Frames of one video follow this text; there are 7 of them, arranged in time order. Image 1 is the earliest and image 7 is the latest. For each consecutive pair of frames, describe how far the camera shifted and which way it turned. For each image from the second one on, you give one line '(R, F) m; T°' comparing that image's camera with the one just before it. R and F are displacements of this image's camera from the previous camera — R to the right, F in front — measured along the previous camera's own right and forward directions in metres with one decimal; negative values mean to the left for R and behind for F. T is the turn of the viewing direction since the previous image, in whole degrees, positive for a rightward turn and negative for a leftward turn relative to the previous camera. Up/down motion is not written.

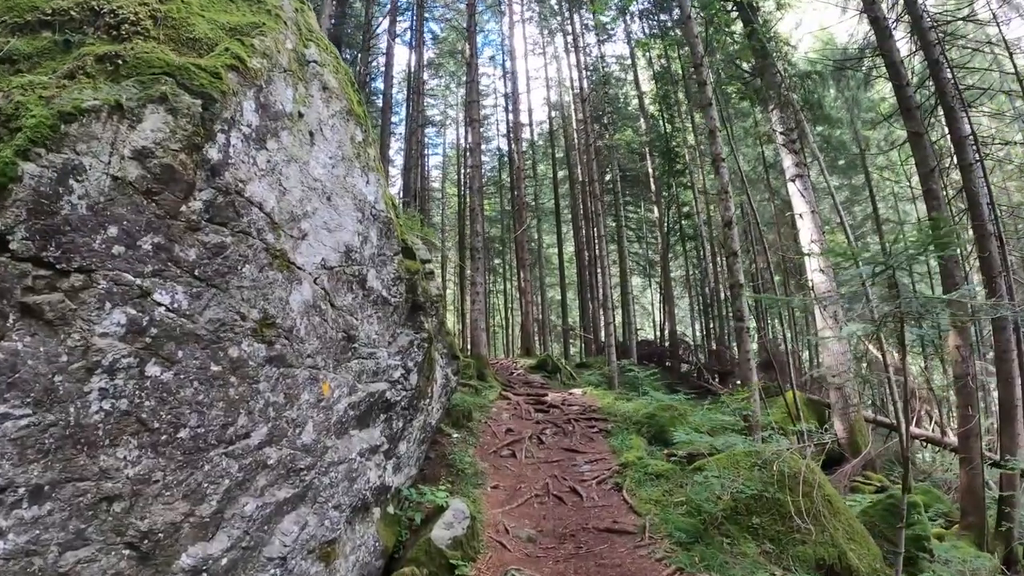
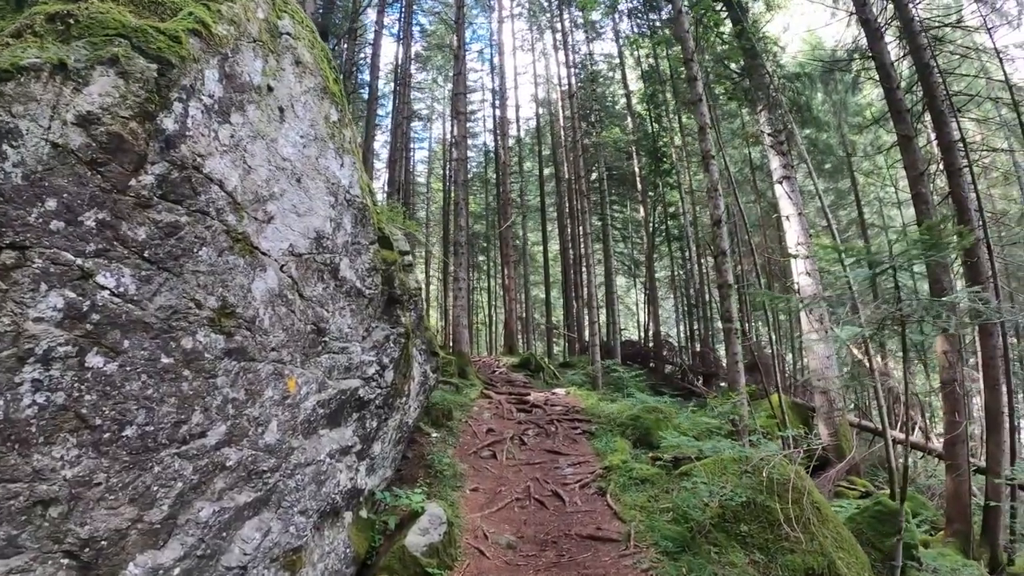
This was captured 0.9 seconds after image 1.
(0.0, +0.3) m; +2°
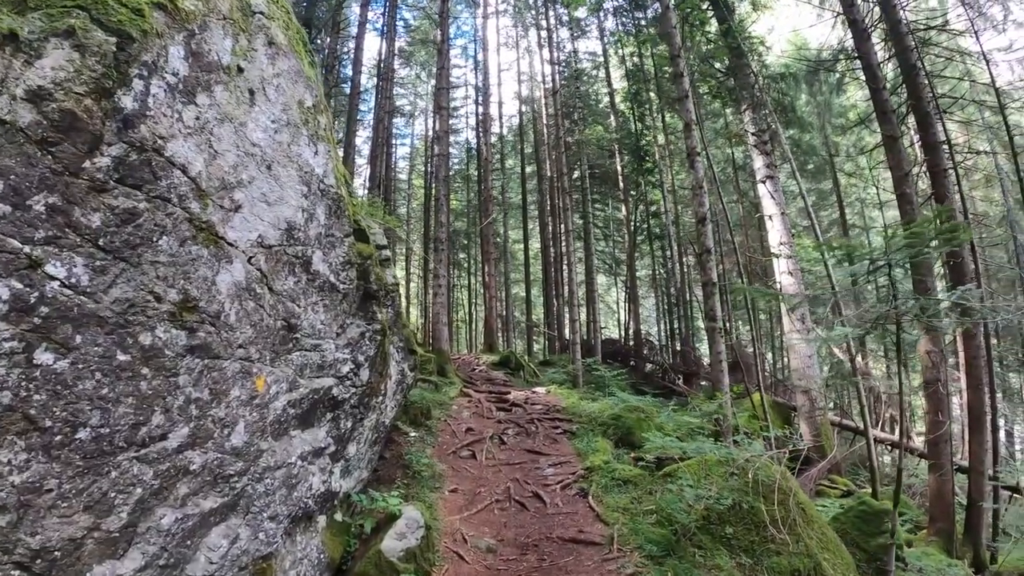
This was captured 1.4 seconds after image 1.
(0.0, +0.2) m; +2°
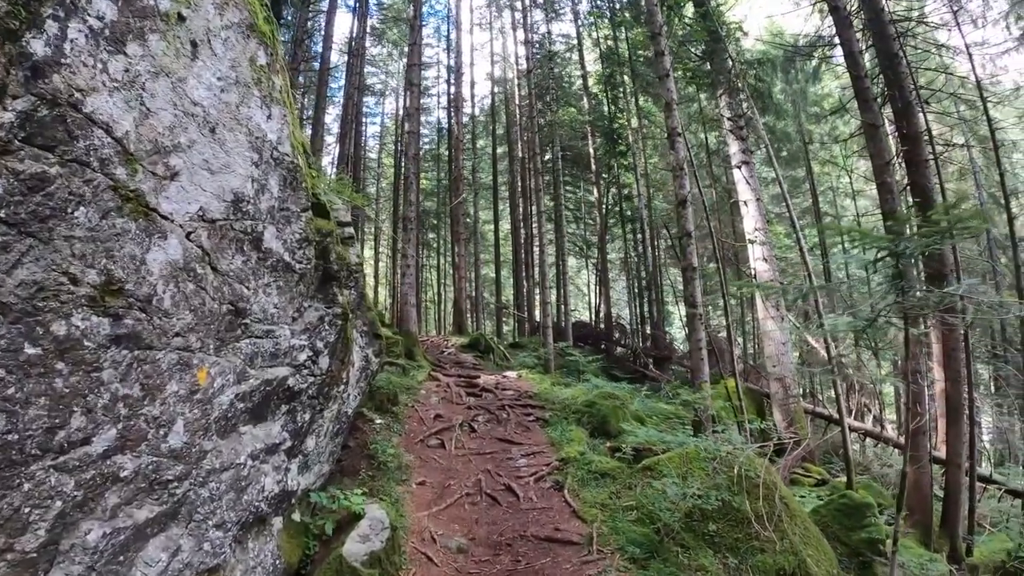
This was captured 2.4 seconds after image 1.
(-0.1, +0.4) m; +3°
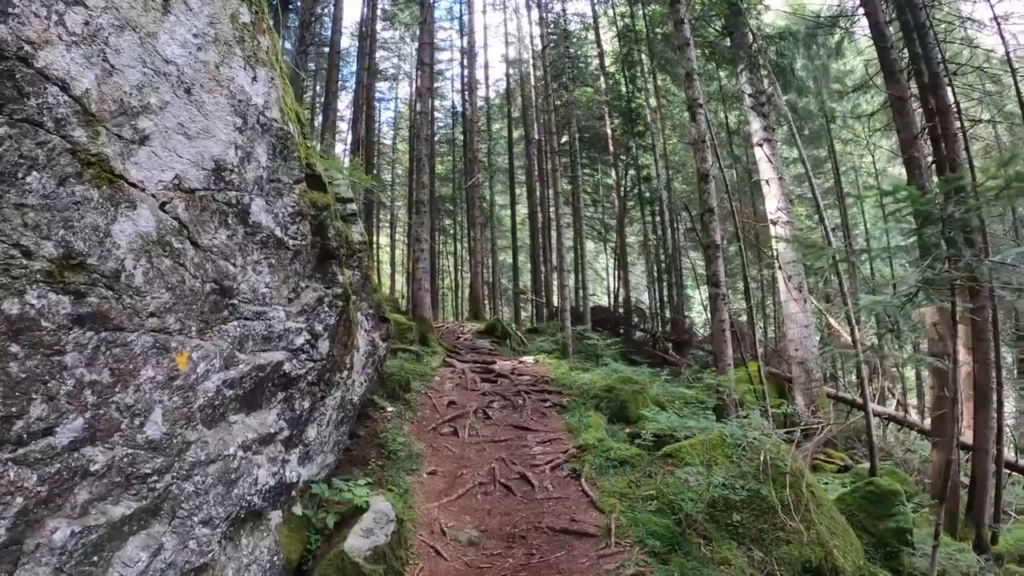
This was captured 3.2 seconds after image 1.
(0.0, +0.4) m; -2°
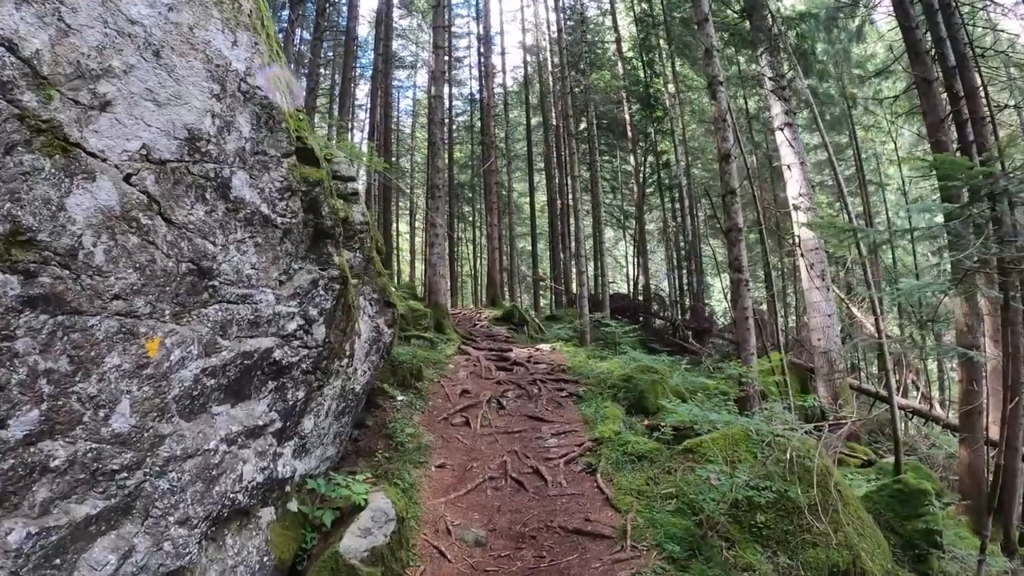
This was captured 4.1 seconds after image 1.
(+0.1, +0.4) m; -2°
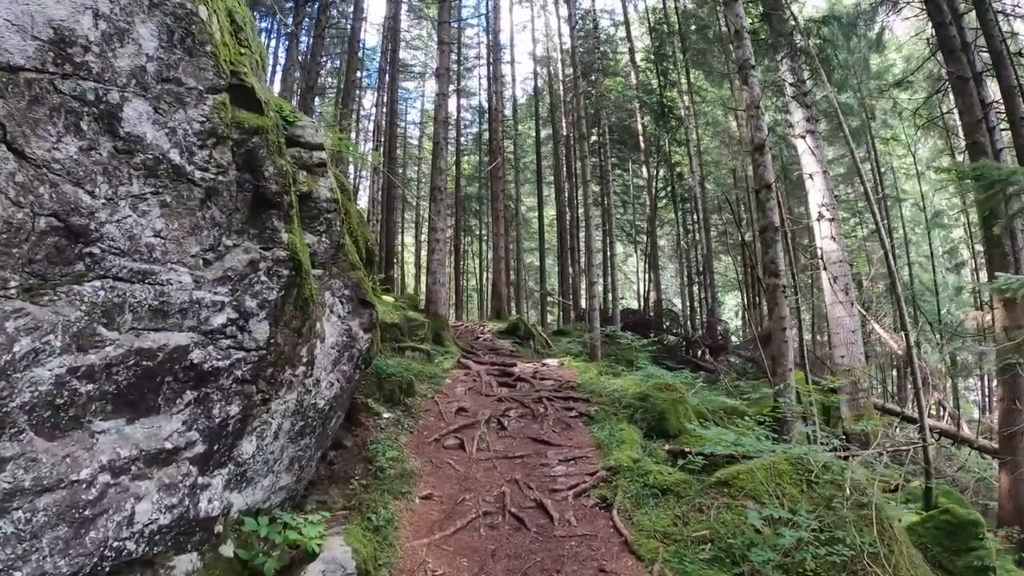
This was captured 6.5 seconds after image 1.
(+0.1, +1.0) m; -1°
